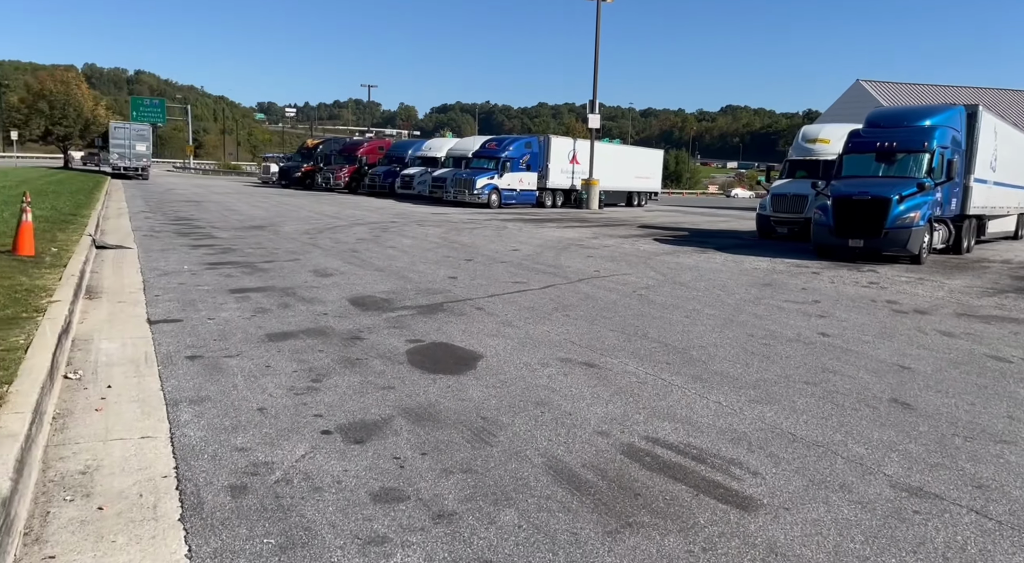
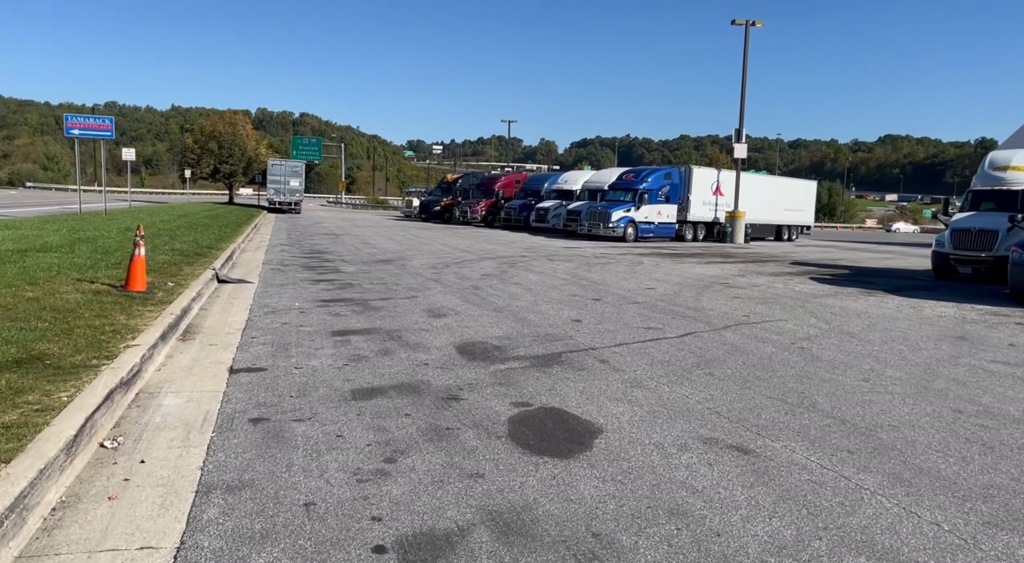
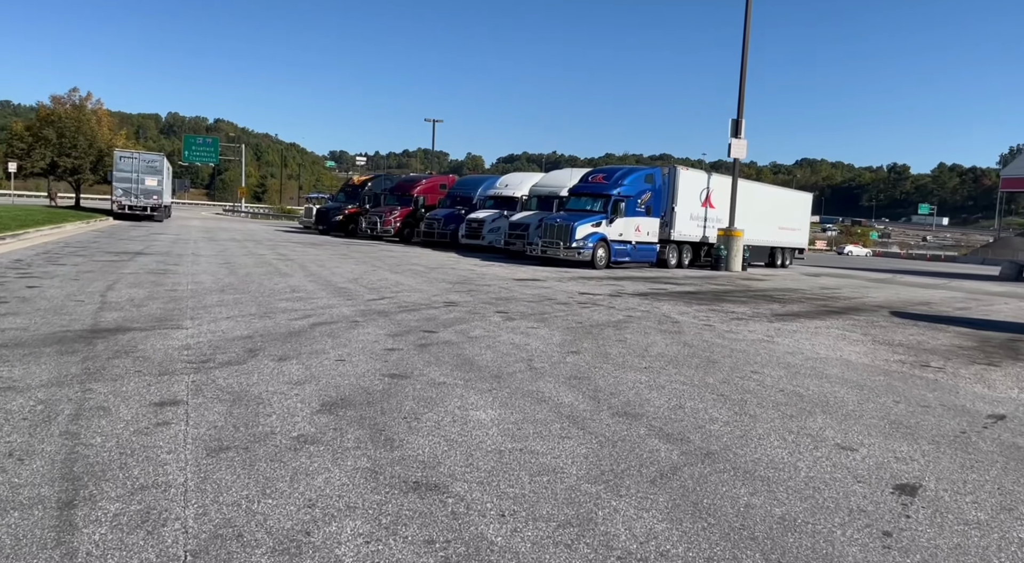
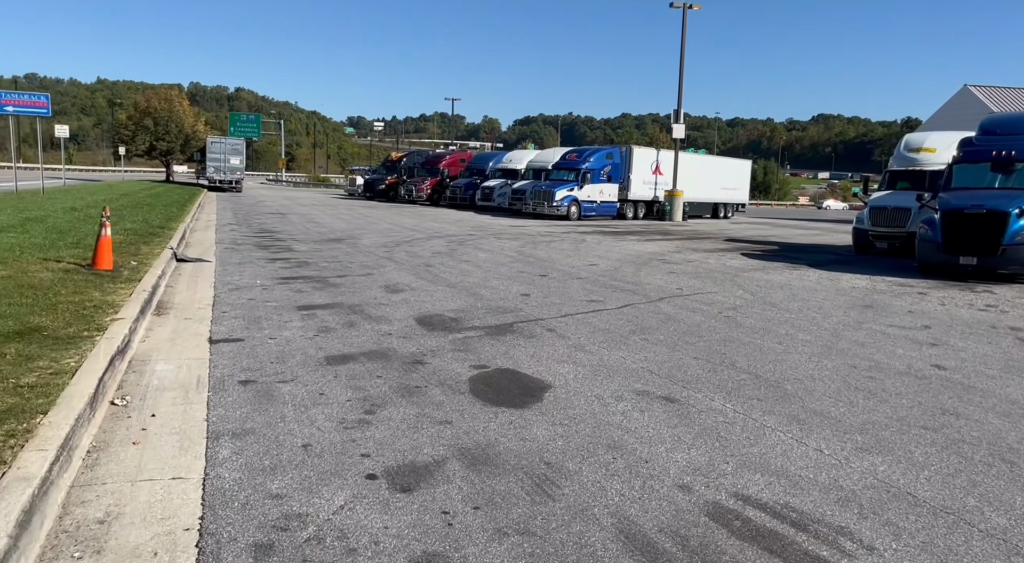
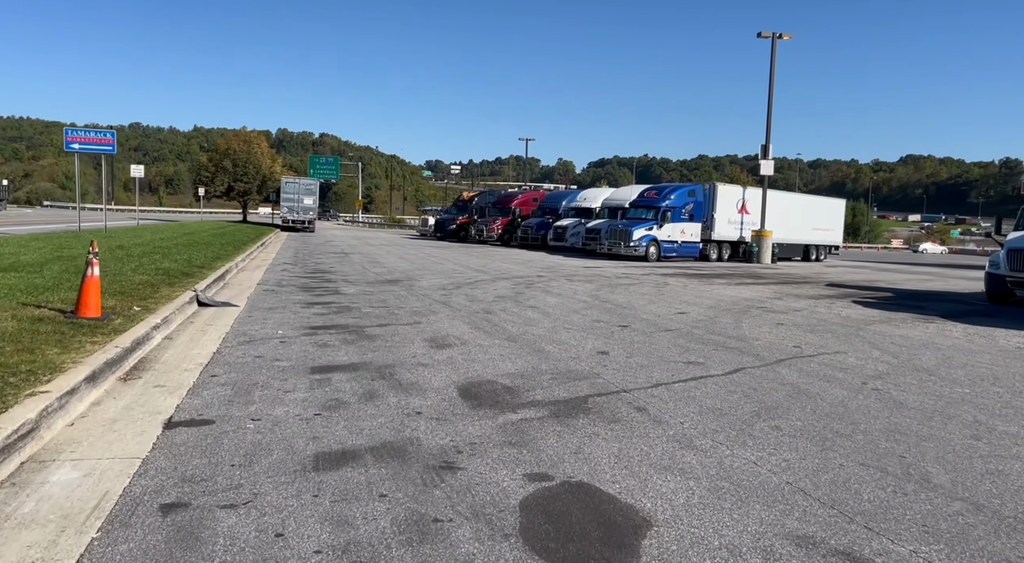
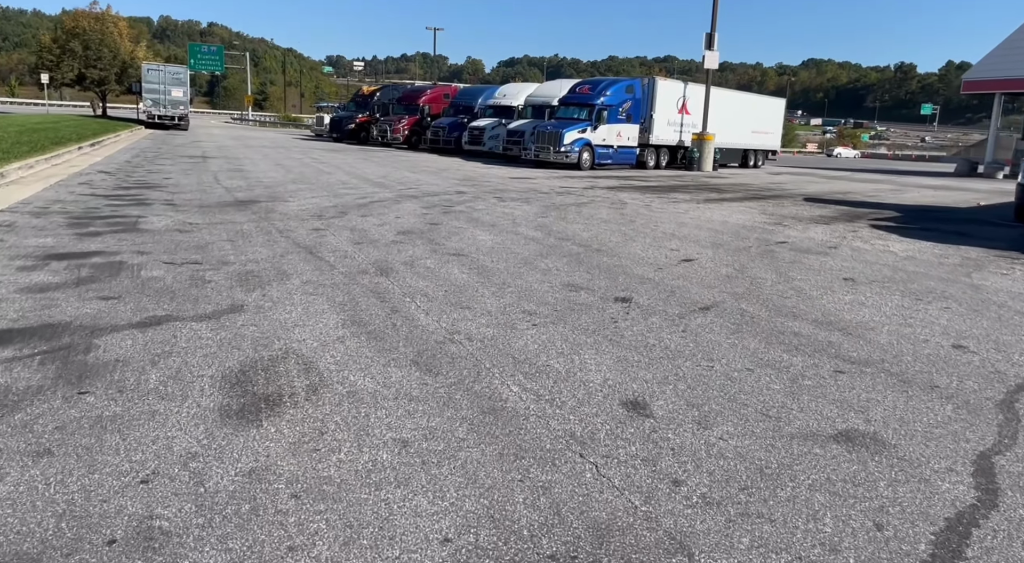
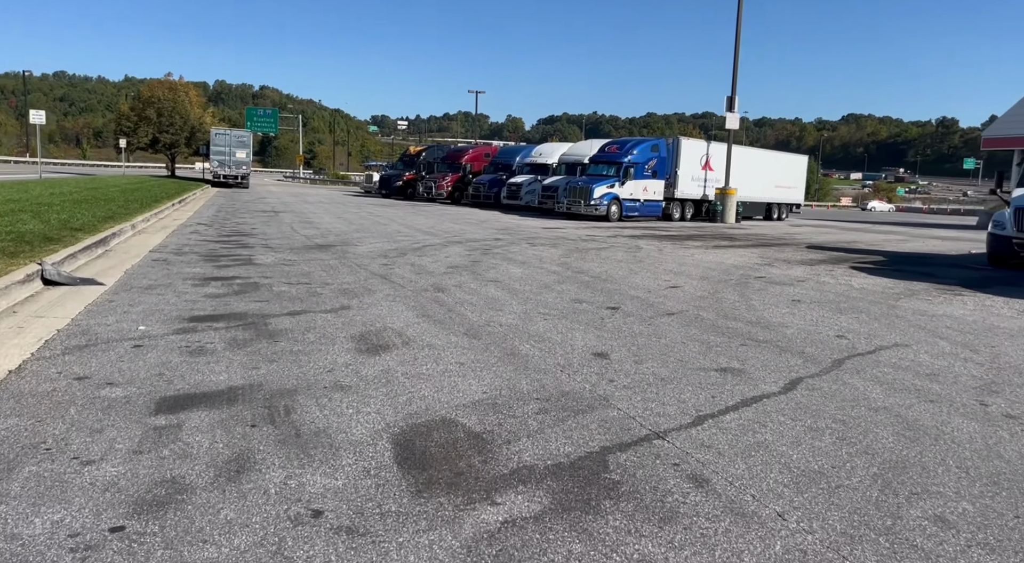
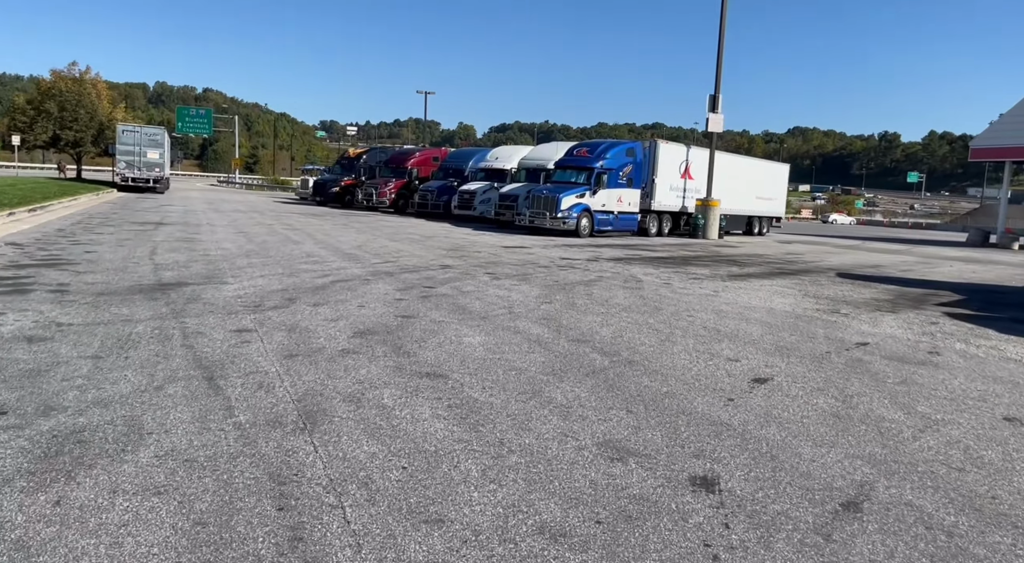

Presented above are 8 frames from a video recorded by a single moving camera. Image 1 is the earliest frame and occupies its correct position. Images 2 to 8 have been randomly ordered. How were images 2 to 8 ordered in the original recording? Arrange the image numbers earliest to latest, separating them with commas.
4, 2, 5, 7, 6, 8, 3
